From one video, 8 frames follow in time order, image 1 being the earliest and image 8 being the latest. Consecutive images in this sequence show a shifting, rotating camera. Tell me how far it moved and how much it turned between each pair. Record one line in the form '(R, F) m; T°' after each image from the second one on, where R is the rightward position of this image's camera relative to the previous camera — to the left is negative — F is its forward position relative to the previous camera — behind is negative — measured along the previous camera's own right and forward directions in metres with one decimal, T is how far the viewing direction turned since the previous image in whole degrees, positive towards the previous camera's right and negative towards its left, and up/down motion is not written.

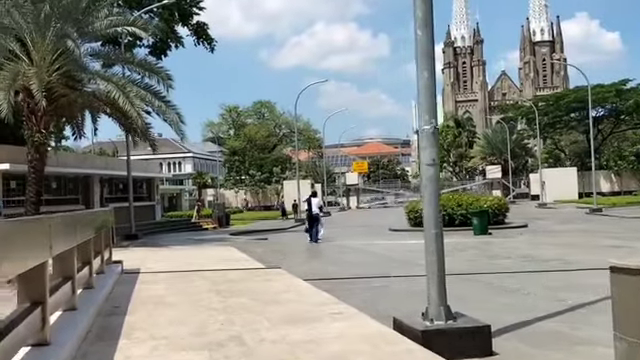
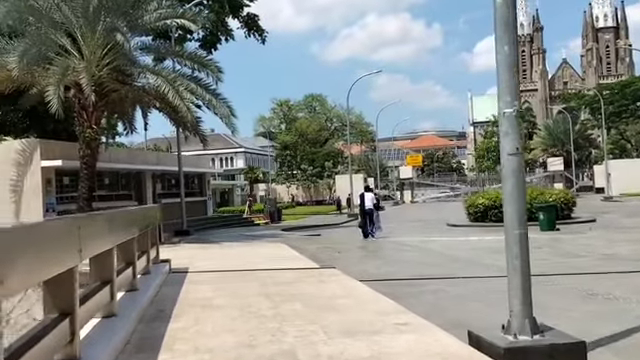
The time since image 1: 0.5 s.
(-0.1, +0.6) m; -5°
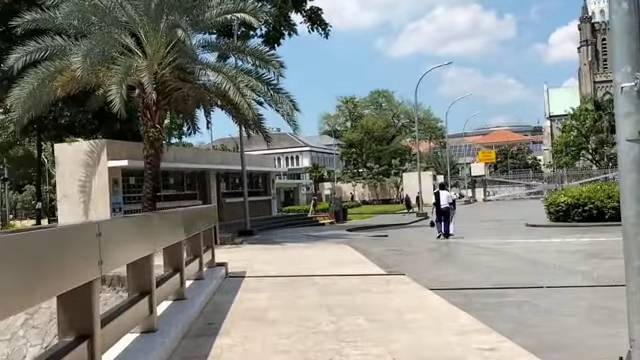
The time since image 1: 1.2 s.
(0.0, +0.8) m; -6°
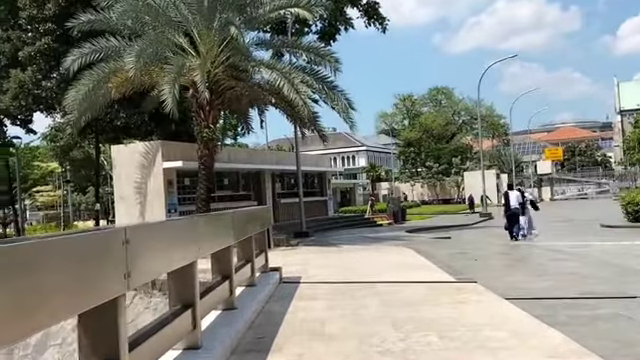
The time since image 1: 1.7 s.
(-0.1, +0.7) m; -5°
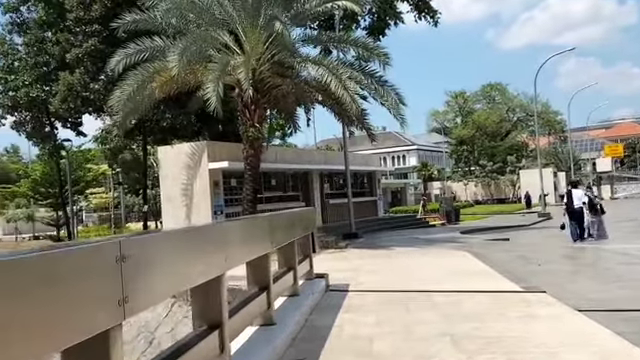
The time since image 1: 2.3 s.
(0.0, +0.7) m; -5°
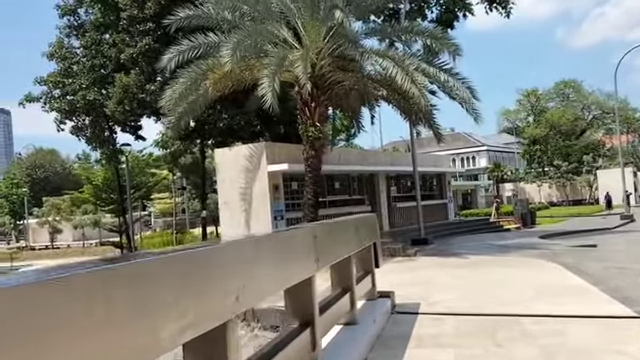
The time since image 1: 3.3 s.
(0.0, +1.3) m; -6°
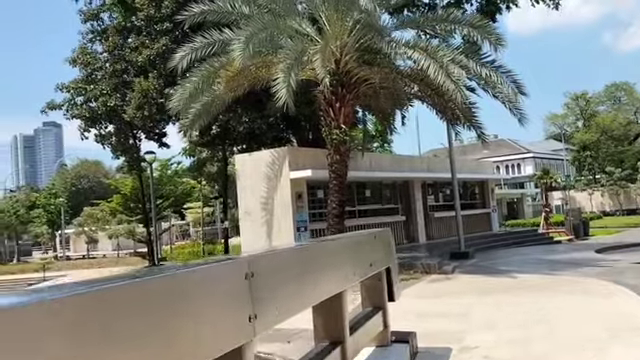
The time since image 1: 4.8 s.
(+0.4, +1.6) m; -4°
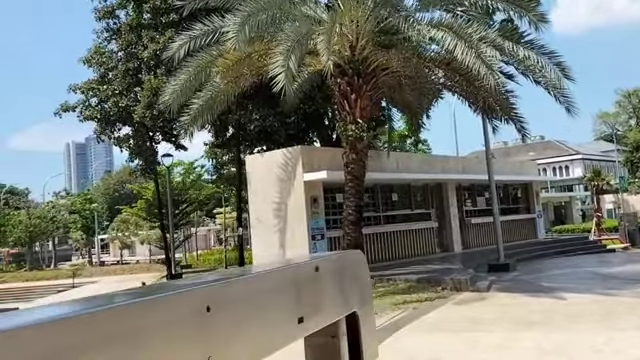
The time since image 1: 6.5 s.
(+0.6, +1.8) m; -4°
